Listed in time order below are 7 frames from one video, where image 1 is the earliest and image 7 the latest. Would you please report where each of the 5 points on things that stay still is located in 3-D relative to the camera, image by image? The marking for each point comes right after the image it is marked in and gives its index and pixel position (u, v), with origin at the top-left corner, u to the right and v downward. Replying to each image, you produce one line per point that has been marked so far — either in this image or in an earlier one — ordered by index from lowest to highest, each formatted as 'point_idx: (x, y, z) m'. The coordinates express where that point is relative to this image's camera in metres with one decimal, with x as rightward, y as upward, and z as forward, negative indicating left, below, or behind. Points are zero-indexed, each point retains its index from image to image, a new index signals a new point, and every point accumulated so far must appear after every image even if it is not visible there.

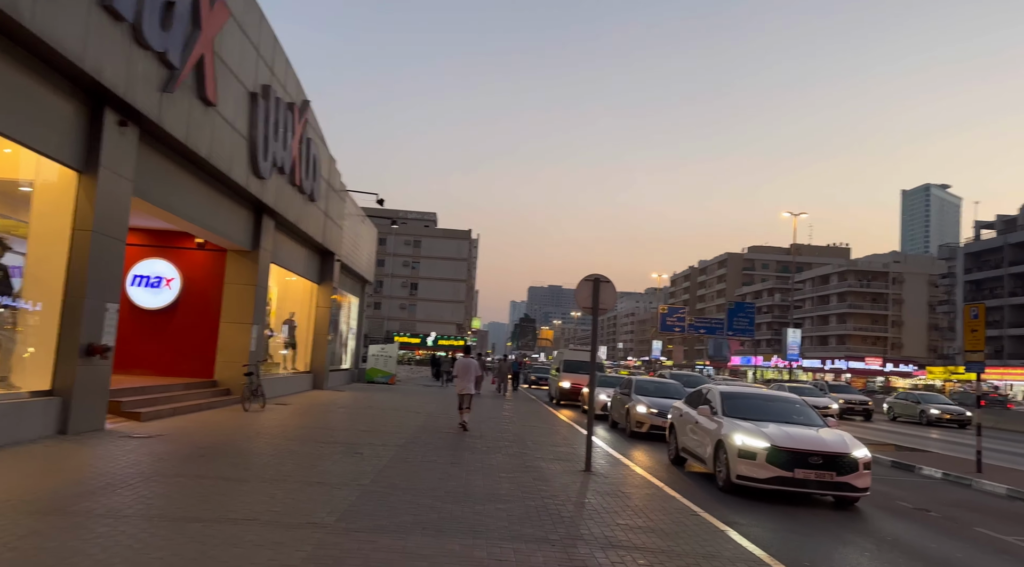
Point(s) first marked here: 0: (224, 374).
0: (-7.3, -2.3, +19.6) m
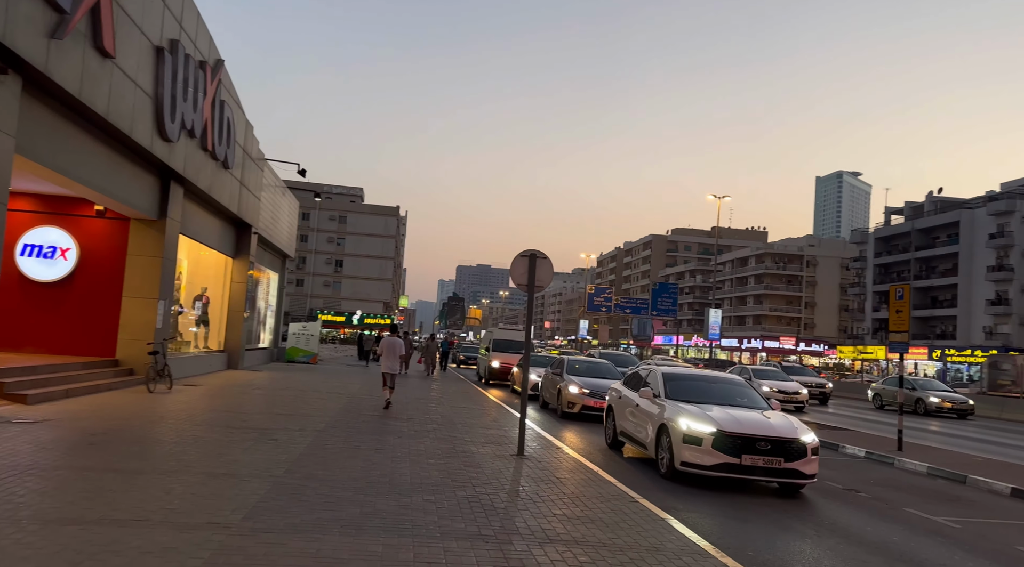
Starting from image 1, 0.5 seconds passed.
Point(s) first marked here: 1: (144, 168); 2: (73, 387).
0: (-9.1, -1.6, +18.2) m
1: (-8.3, +2.6, +17.6) m
2: (-8.4, -2.0, +14.8) m
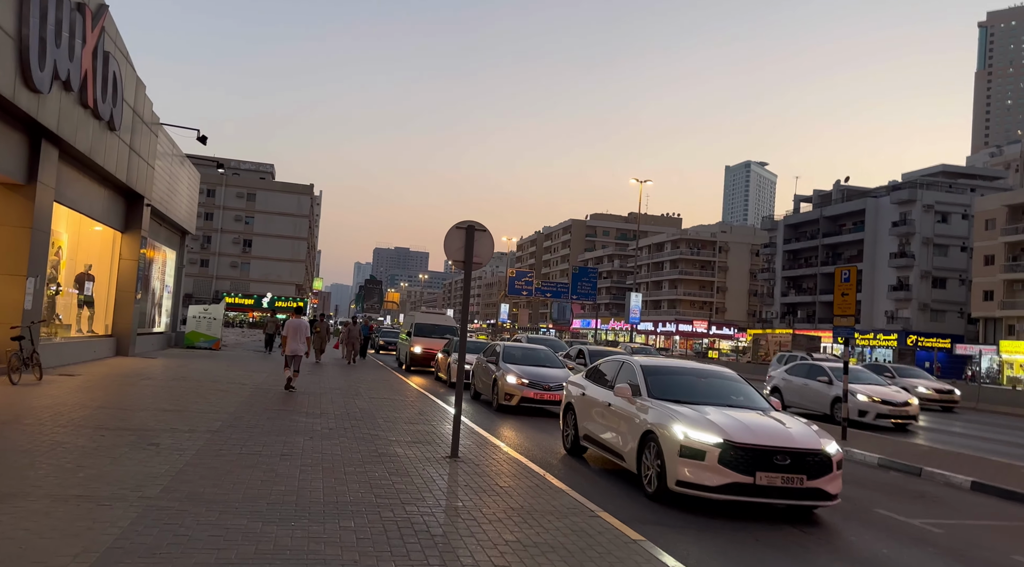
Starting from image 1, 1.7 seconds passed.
0: (-10.6, -1.1, +15.6) m
1: (-9.8, +3.1, +15.0) m
2: (-9.6, -1.5, +12.4) m
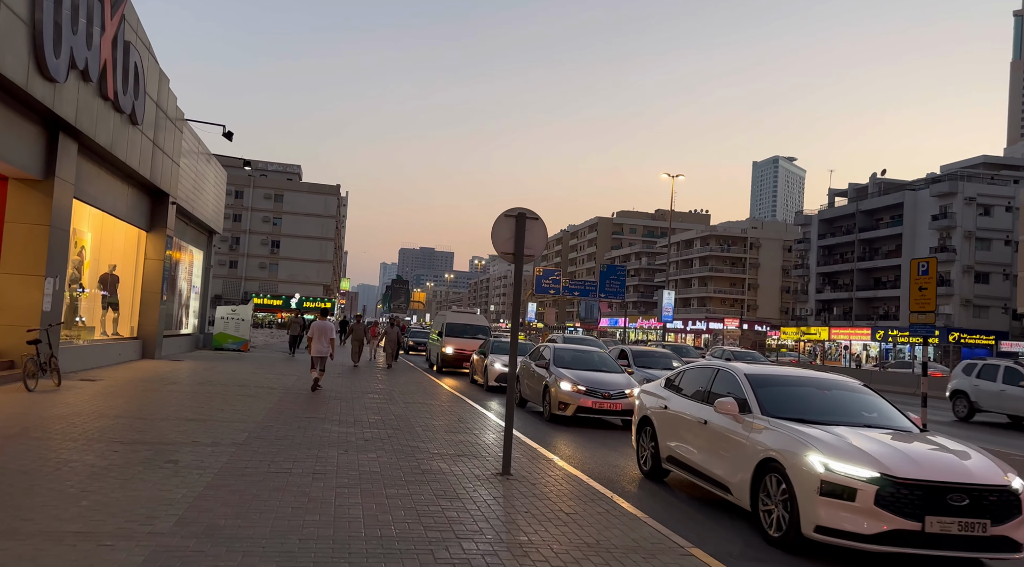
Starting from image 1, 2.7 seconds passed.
0: (-9.8, -1.1, +14.9) m
1: (-9.0, +3.1, +14.3) m
2: (-8.8, -1.6, +11.6) m
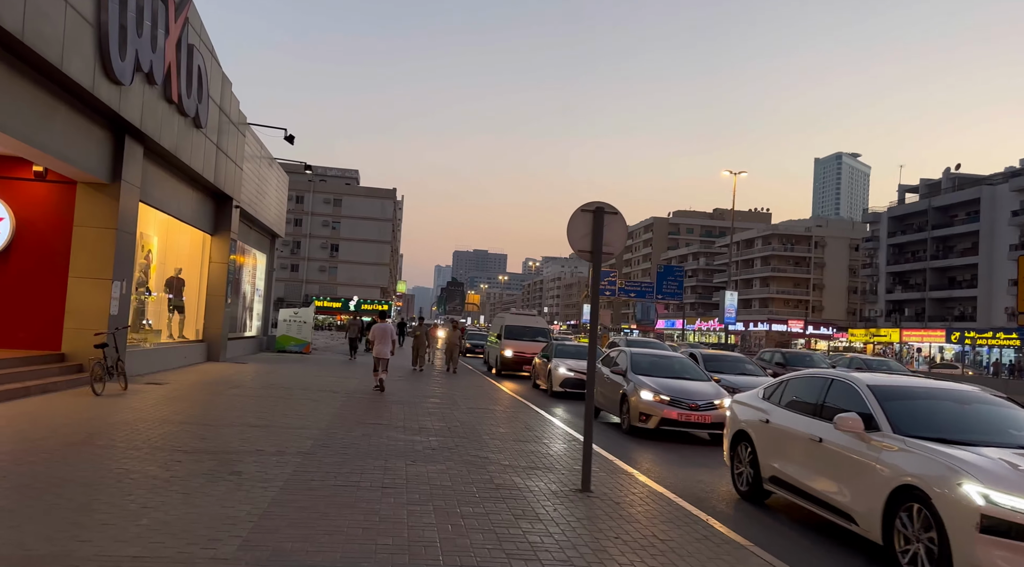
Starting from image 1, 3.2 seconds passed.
0: (-8.5, -1.2, +14.9) m
1: (-7.8, +3.1, +14.3) m
2: (-7.8, -1.6, +11.6) m
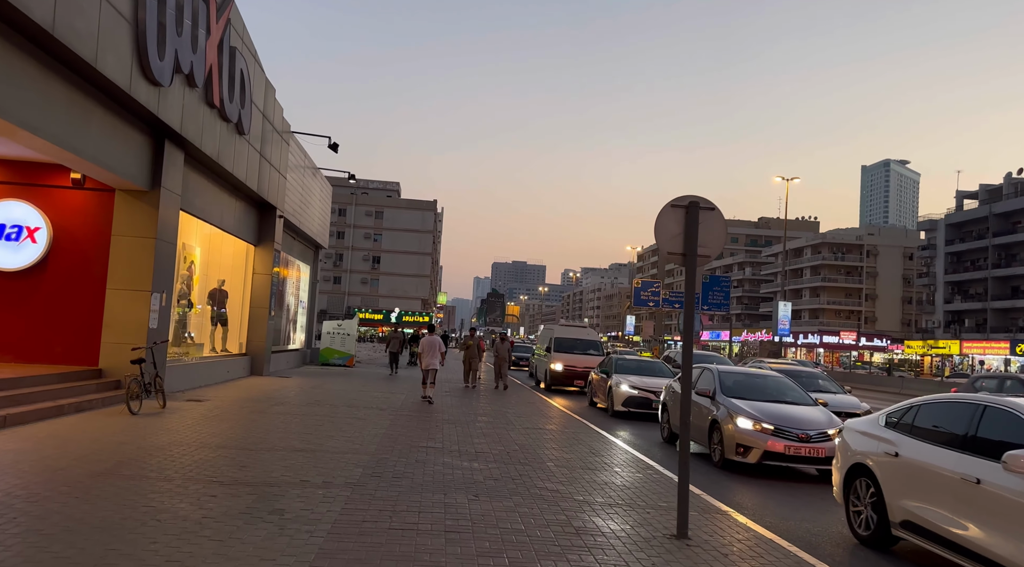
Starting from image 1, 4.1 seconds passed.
0: (-7.4, -1.4, +14.2) m
1: (-6.7, +2.8, +13.6) m
2: (-6.9, -1.8, +10.9) m
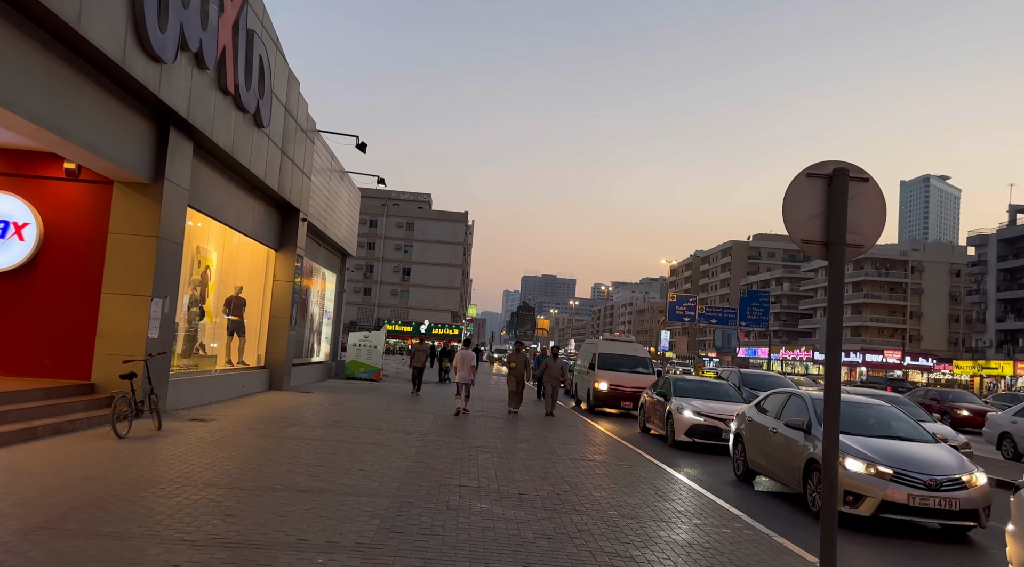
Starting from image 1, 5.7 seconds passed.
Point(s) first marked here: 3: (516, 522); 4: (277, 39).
0: (-6.7, -1.5, +12.6) m
1: (-6.0, +2.8, +12.0) m
2: (-6.3, -1.8, +9.2) m
3: (+0.1, -2.3, +7.4) m
4: (-5.3, +5.5, +17.5) m
